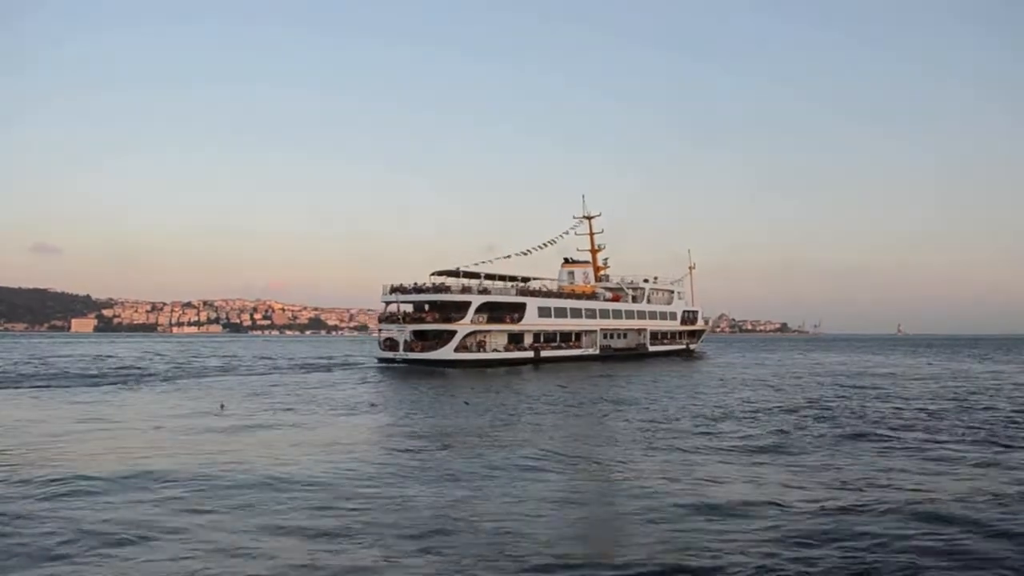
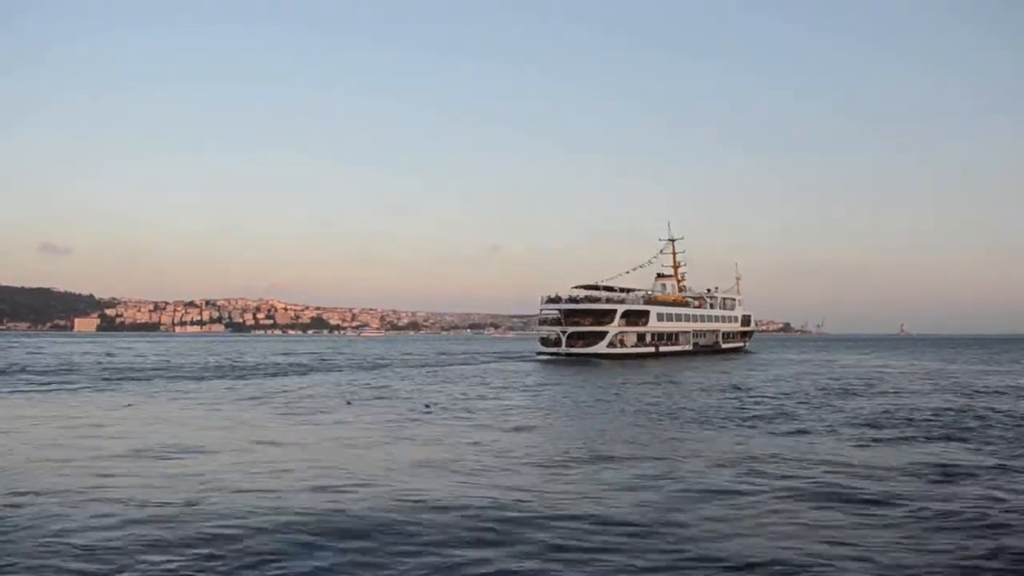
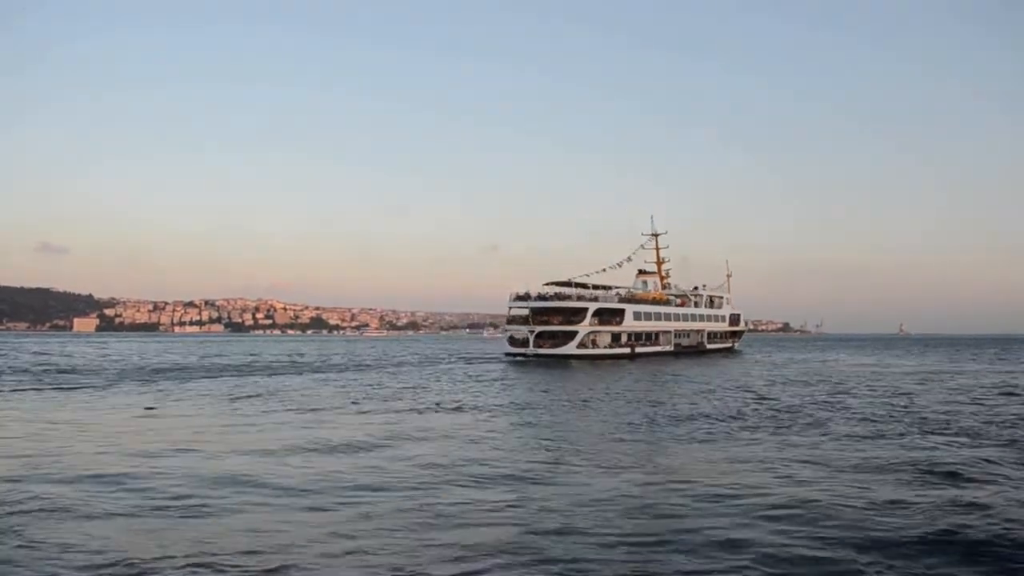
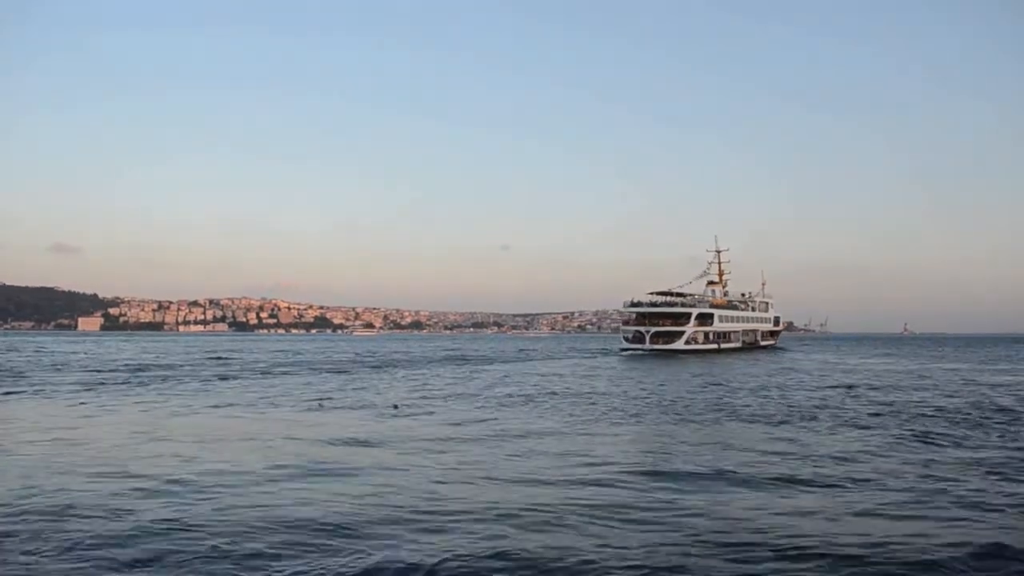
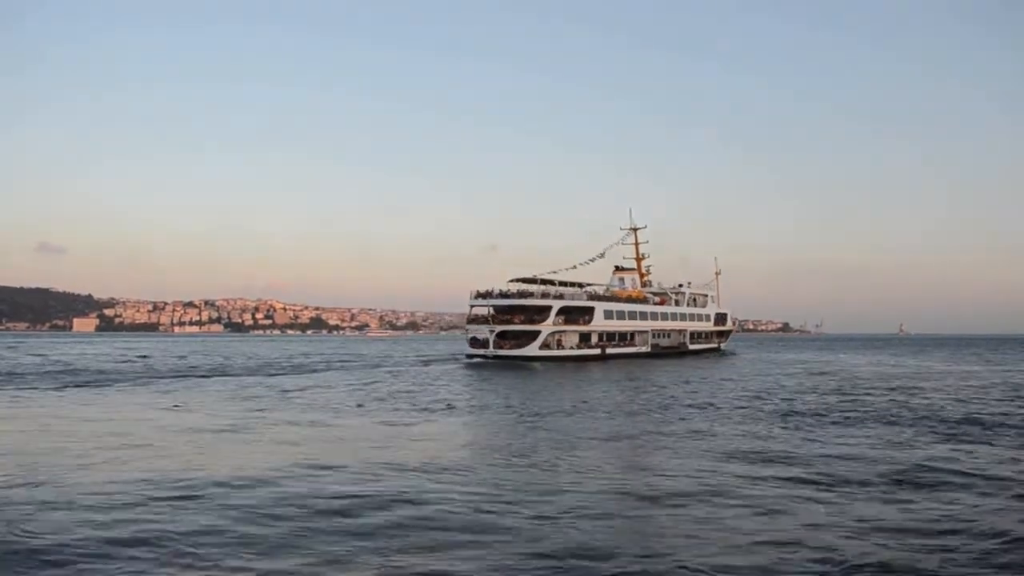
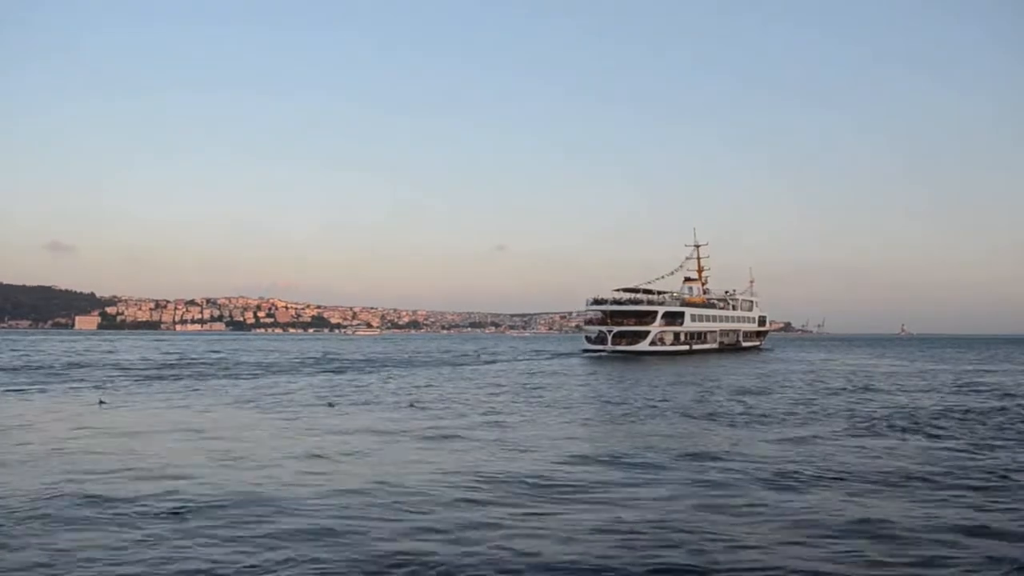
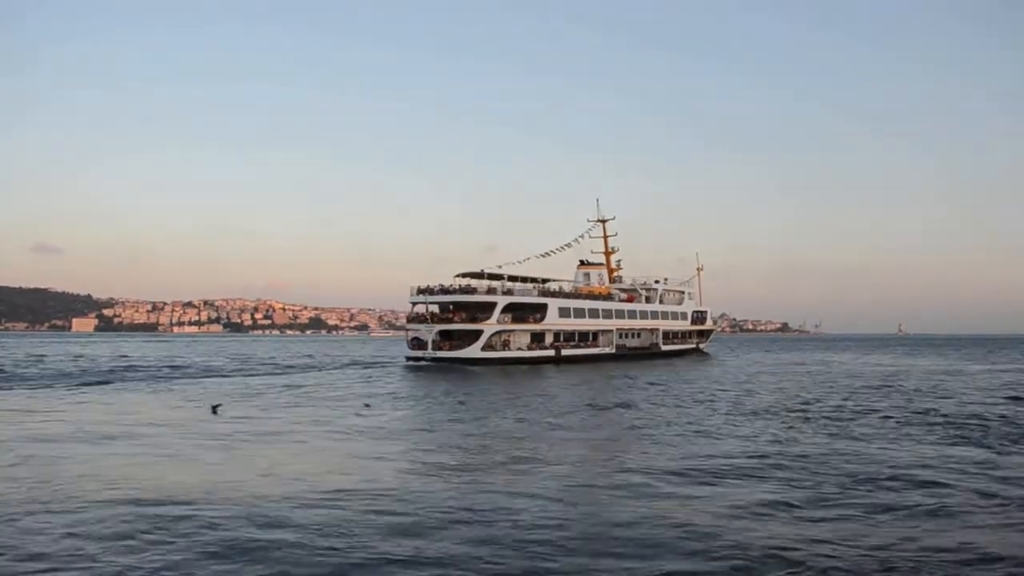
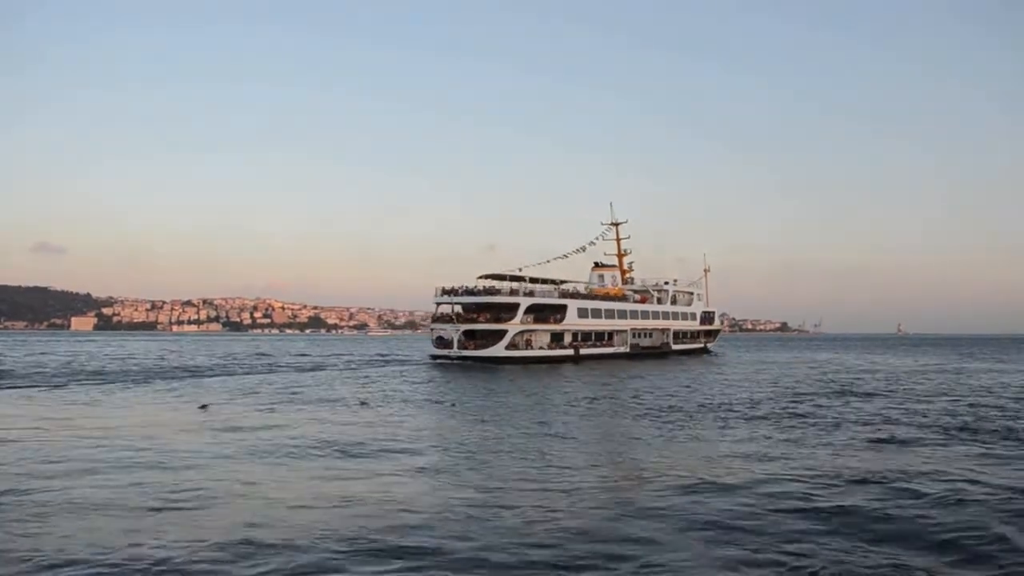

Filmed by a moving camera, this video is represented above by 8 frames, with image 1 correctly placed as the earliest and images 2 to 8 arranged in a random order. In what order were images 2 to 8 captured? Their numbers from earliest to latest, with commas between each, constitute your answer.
7, 8, 5, 3, 2, 6, 4
